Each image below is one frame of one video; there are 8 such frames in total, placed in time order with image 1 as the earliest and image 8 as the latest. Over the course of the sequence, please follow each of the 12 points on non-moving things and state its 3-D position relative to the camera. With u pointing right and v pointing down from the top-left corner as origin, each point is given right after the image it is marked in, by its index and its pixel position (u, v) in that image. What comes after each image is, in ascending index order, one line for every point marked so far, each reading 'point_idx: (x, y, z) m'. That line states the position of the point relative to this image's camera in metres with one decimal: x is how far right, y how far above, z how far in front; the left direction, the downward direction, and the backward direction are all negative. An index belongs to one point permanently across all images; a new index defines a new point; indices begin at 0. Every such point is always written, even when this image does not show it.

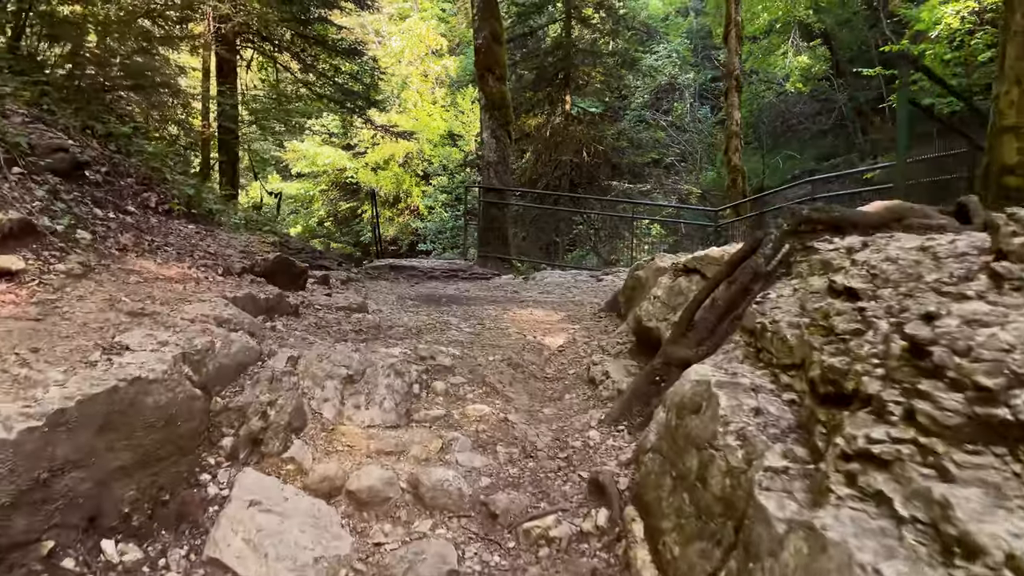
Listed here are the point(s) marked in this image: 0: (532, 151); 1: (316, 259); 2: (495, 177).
0: (+0.5, +3.0, +17.2) m
1: (-2.4, +0.4, +9.5) m
2: (-0.2, +1.6, +11.4) m
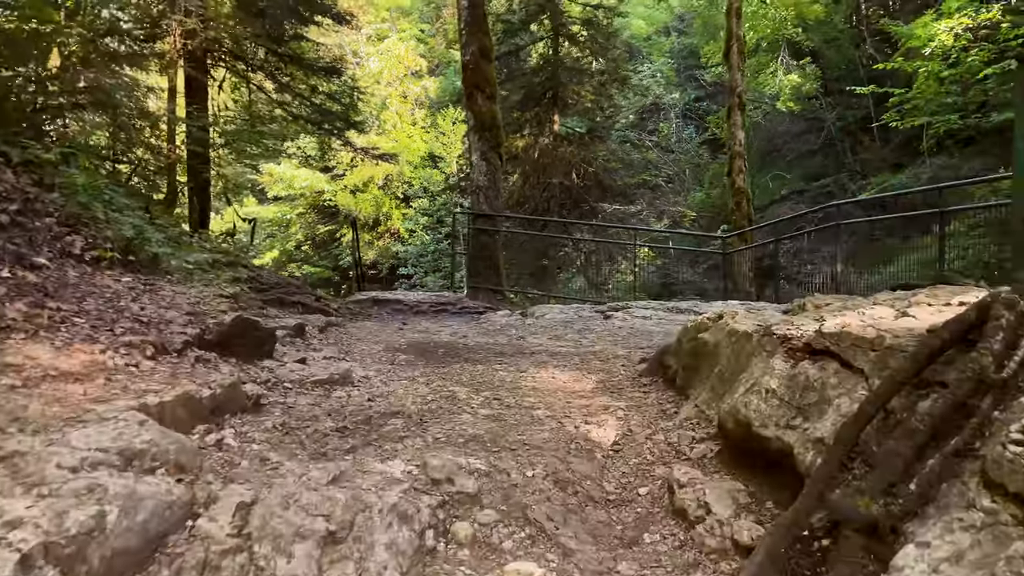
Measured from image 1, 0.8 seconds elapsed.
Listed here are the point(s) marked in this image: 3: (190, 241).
0: (+0.2, +2.4, +16.4) m
1: (-2.5, -0.1, +8.6) m
2: (-0.4, +1.2, +10.6) m
3: (-3.2, +0.5, +7.7) m
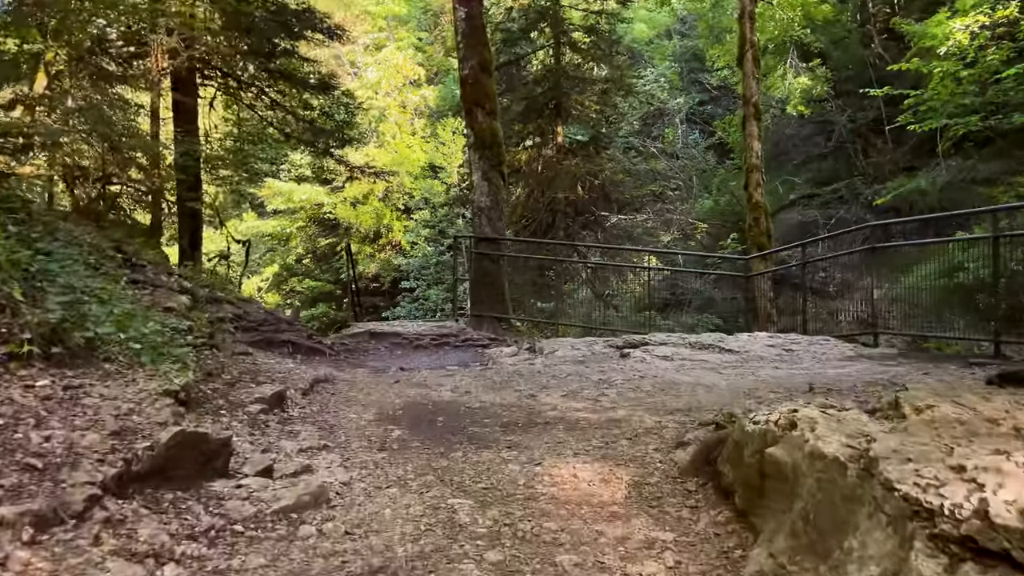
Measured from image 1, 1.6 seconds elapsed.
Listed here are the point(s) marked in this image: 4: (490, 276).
0: (+0.2, +2.1, +15.8) m
1: (-2.4, -0.5, +8.0) m
2: (-0.3, +0.8, +10.0) m
3: (-3.1, +0.1, +7.1) m
4: (-0.3, +0.2, +9.8) m
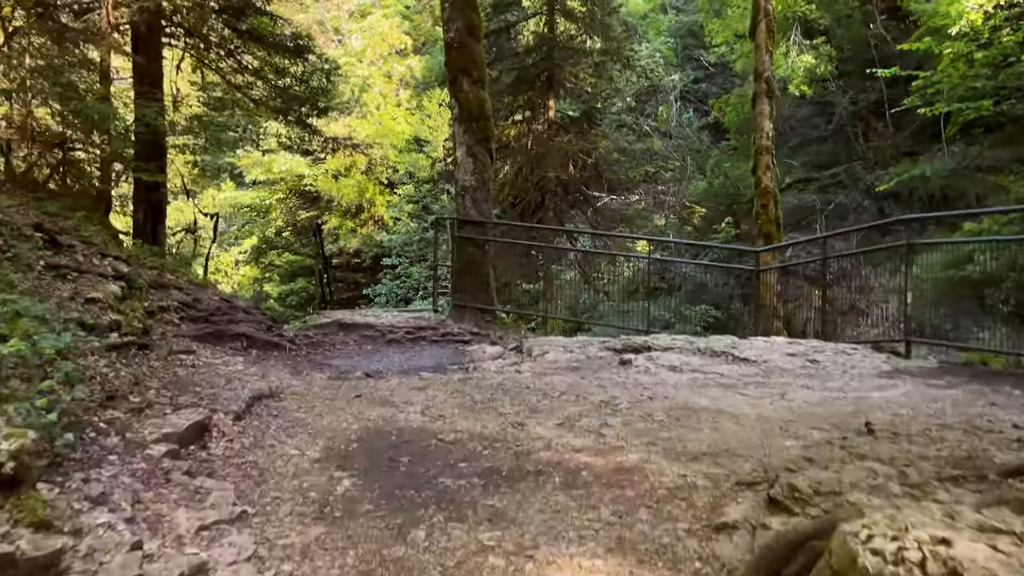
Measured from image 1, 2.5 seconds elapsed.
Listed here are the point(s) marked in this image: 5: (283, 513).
0: (0.0, +2.4, +14.8) m
1: (-2.5, -0.3, +7.1) m
2: (-0.5, +1.0, +9.0) m
3: (-3.2, +0.2, +6.1) m
4: (-0.4, +0.3, +8.9) m
5: (-0.8, -0.8, +2.7) m
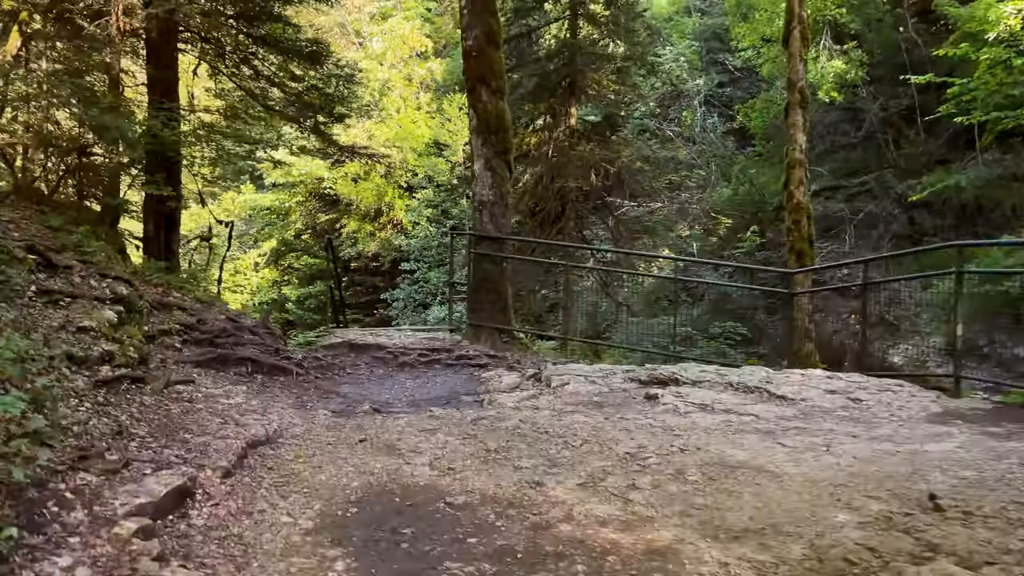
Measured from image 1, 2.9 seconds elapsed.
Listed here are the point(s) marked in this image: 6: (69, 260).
0: (+0.4, +2.2, +14.5) m
1: (-2.4, -0.5, +6.8) m
2: (-0.2, +0.8, +8.7) m
3: (-3.1, 0.0, +5.8) m
4: (-0.2, +0.1, +8.5) m
5: (-0.7, -1.0, +2.3) m
6: (-3.5, +0.2, +6.2) m
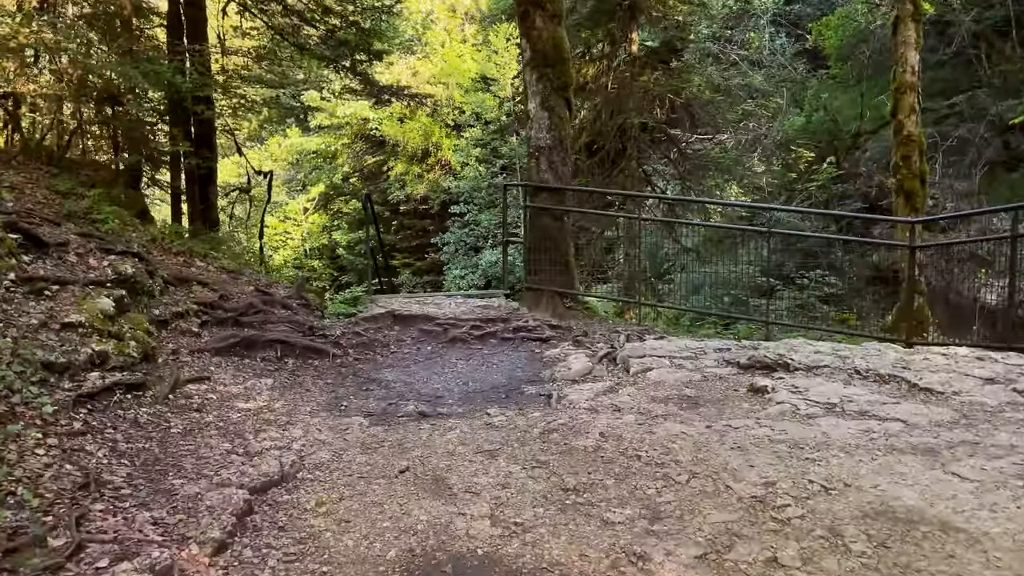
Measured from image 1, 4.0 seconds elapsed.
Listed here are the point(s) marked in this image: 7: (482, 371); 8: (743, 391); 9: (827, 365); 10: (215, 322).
0: (+1.3, +3.1, +13.2) m
1: (-1.9, -0.3, +5.9) m
2: (+0.4, +1.2, +7.6) m
3: (-2.6, +0.1, +5.0) m
4: (+0.4, +0.5, +7.5) m
5: (-0.5, -1.1, +1.4) m
6: (-3.0, +0.4, +5.3) m
7: (-0.2, -0.6, +5.6) m
8: (+1.3, -0.6, +4.5) m
9: (+1.9, -0.5, +4.7) m
10: (-2.2, -0.2, +5.7) m
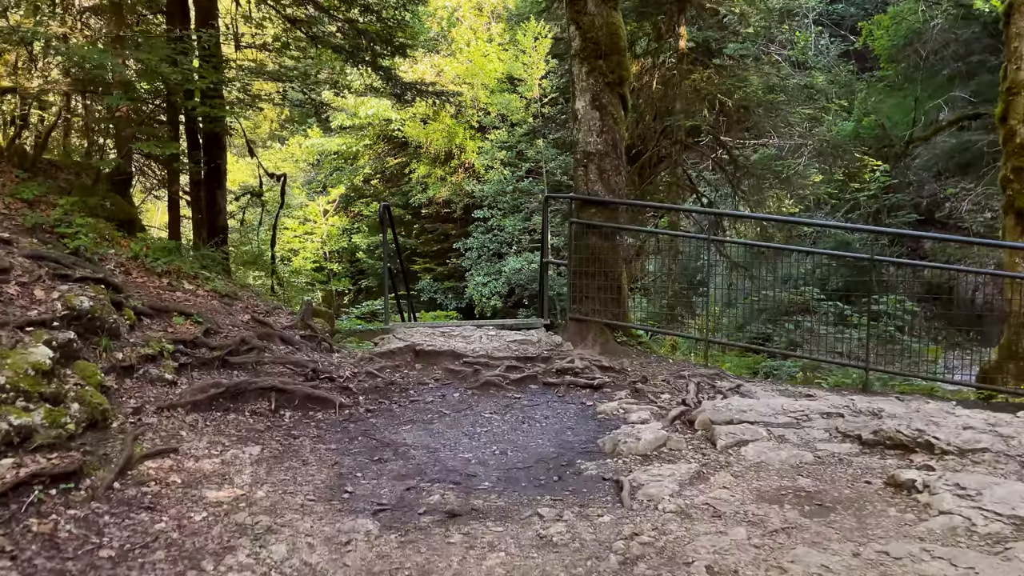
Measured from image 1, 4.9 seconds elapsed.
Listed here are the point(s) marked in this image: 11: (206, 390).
0: (+1.8, +2.8, +12.1) m
1: (-1.6, -0.5, +4.9) m
2: (+0.7, +0.9, +6.5) m
3: (-2.4, -0.1, +3.9) m
4: (+0.7, +0.3, +6.4) m
5: (-0.3, -1.3, +0.3) m
6: (-2.7, +0.2, +4.3) m
7: (+0.1, -0.8, +4.5) m
8: (+1.6, -0.8, +3.4) m
9: (+2.1, -0.7, +3.6) m
10: (-1.9, -0.5, +4.7) m
11: (-1.7, -0.6, +4.4) m
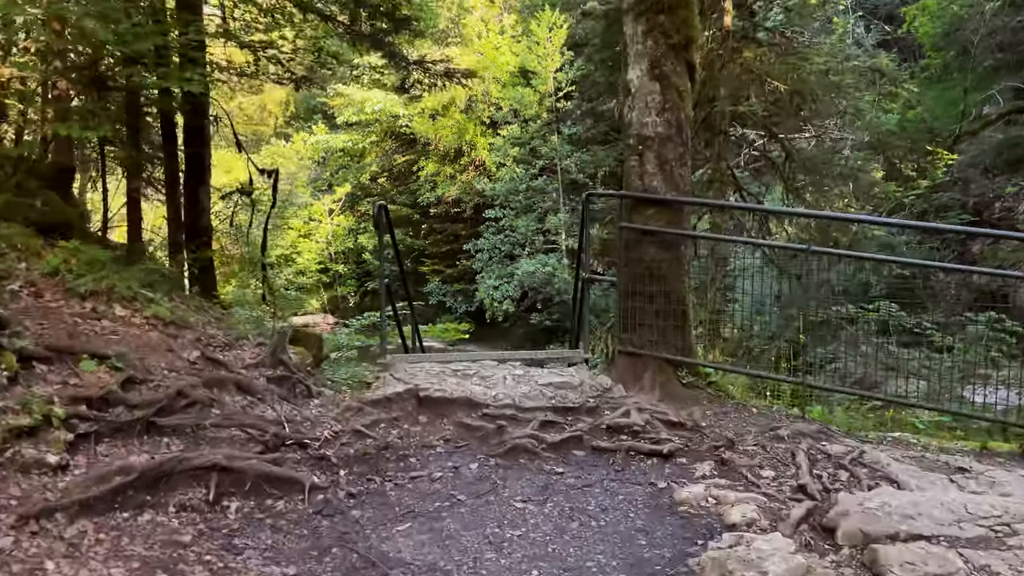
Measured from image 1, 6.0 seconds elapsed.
0: (+2.1, +2.6, +10.6) m
1: (-1.4, -0.7, +3.5) m
2: (+0.9, +0.8, +5.0) m
3: (-2.2, -0.2, +2.5) m
4: (+0.9, +0.1, +4.9) m
5: (-0.2, -1.4, -1.1) m
6: (-2.6, 0.0, +2.9) m
7: (+0.2, -1.0, +3.1) m
8: (+1.7, -1.0, +1.9) m
9: (+2.3, -0.9, +2.1) m
10: (-1.7, -0.6, +3.3) m
11: (-1.5, -0.7, +3.0) m
